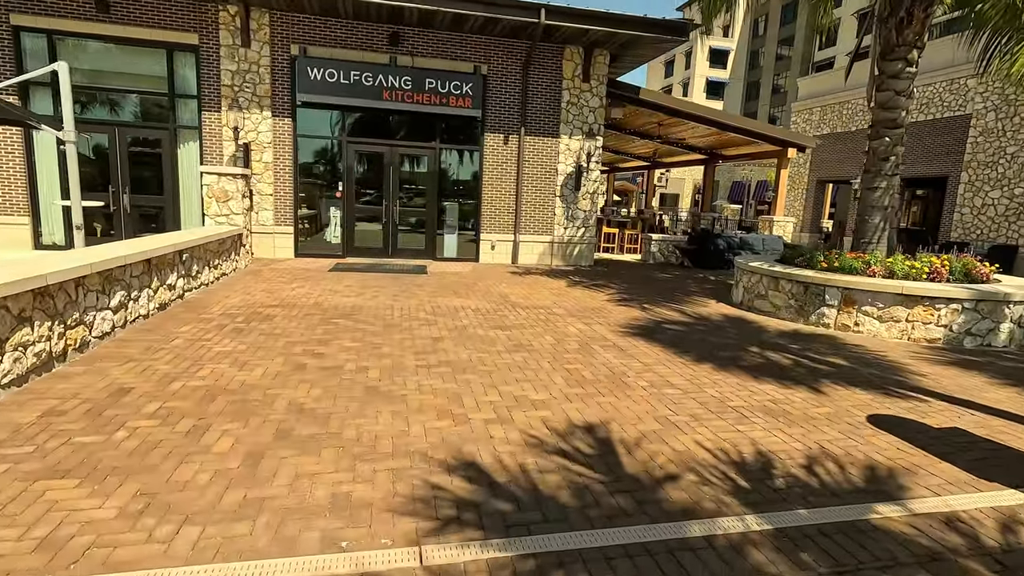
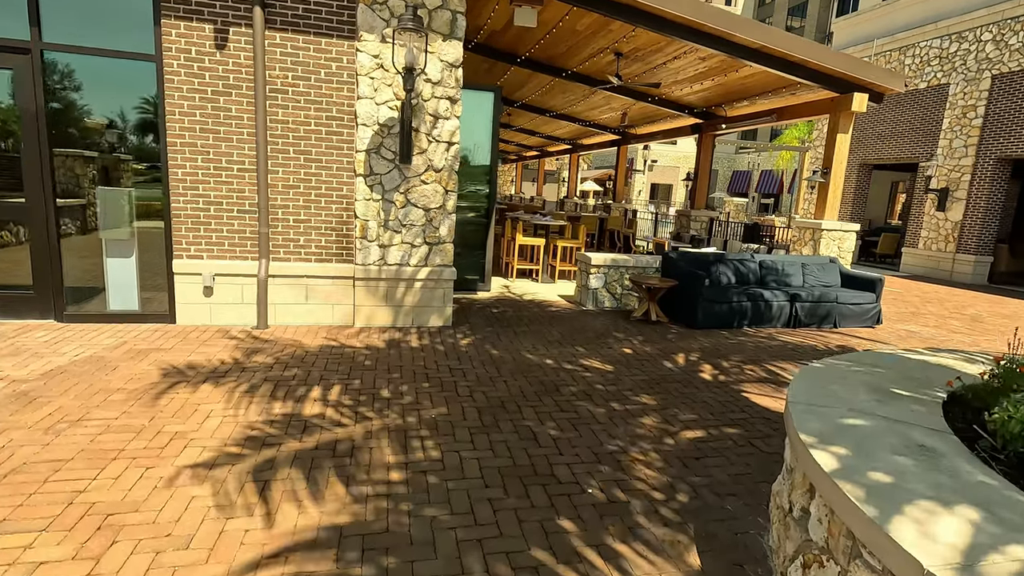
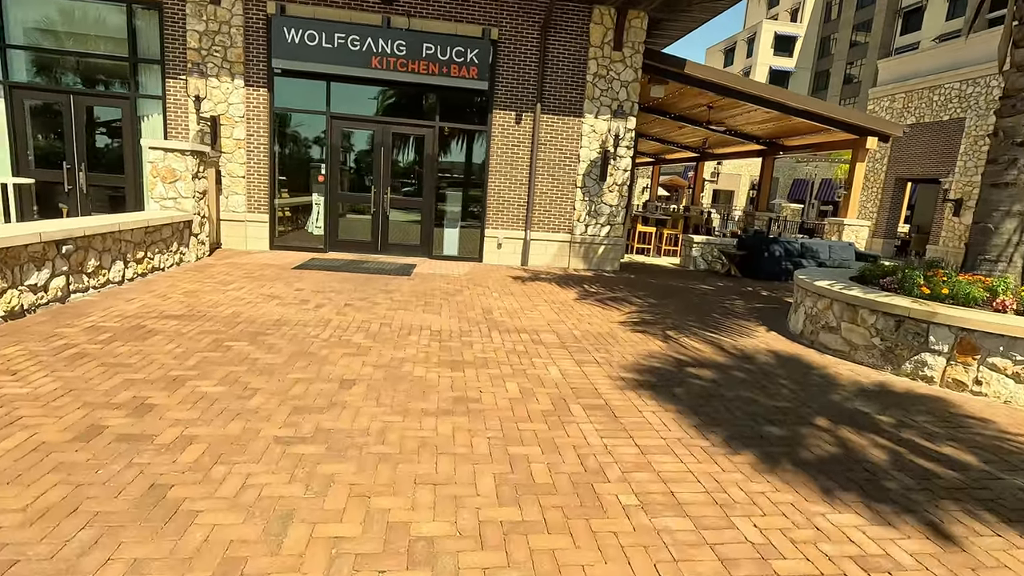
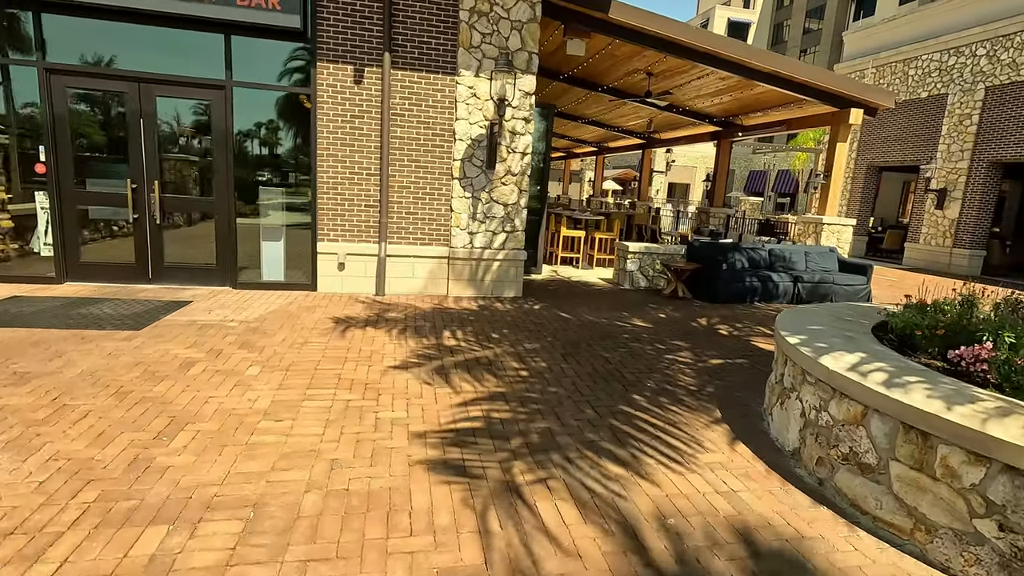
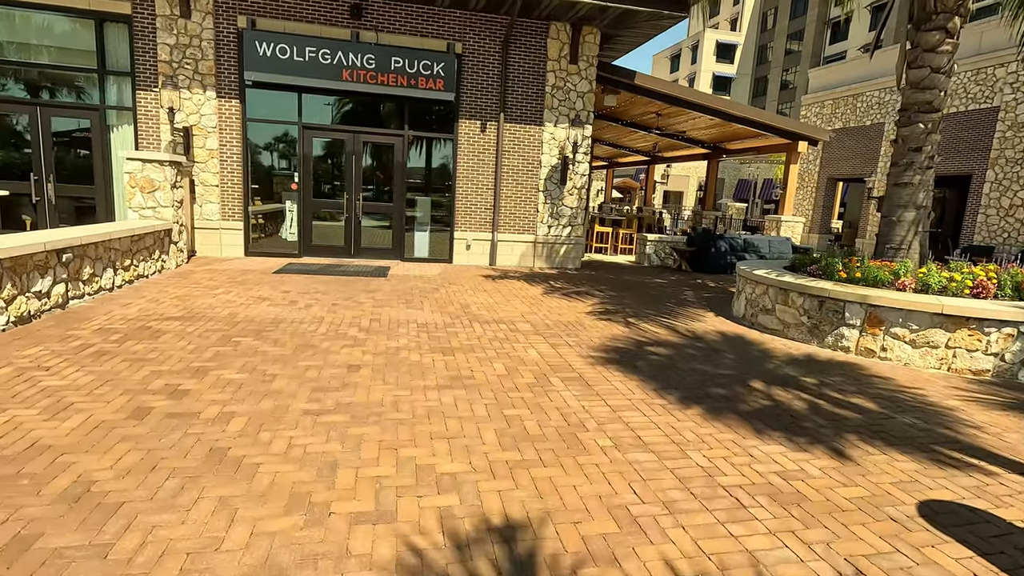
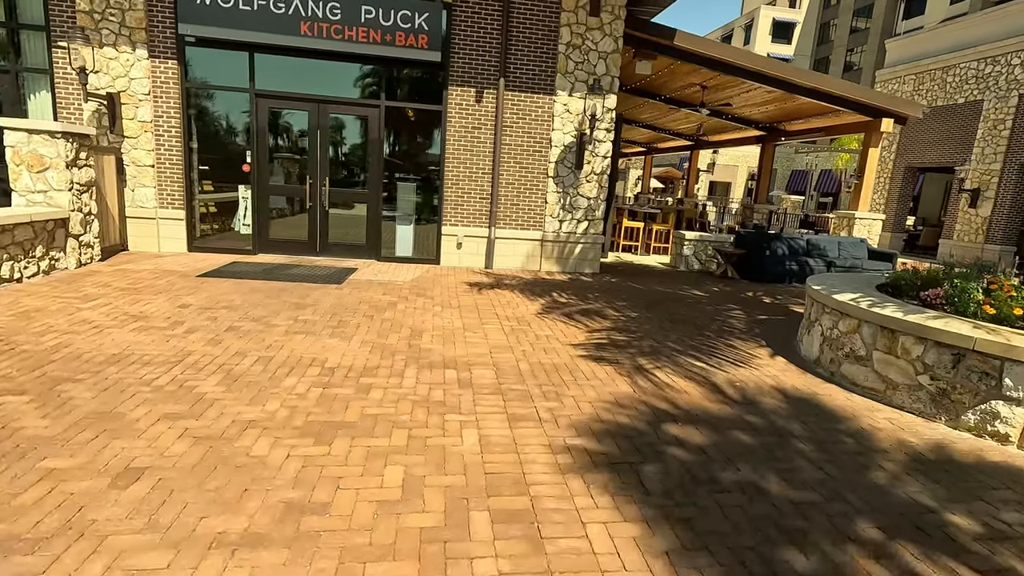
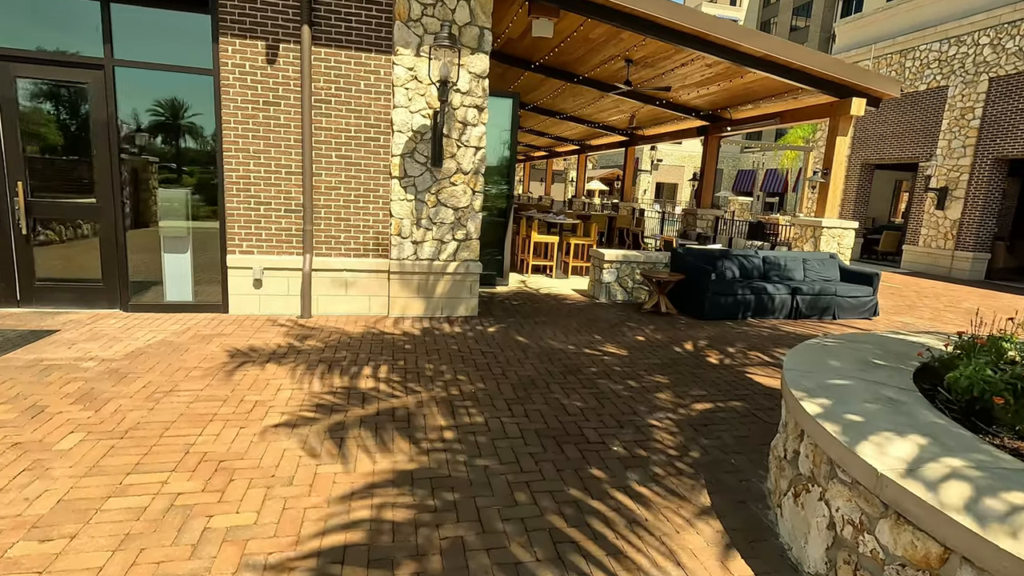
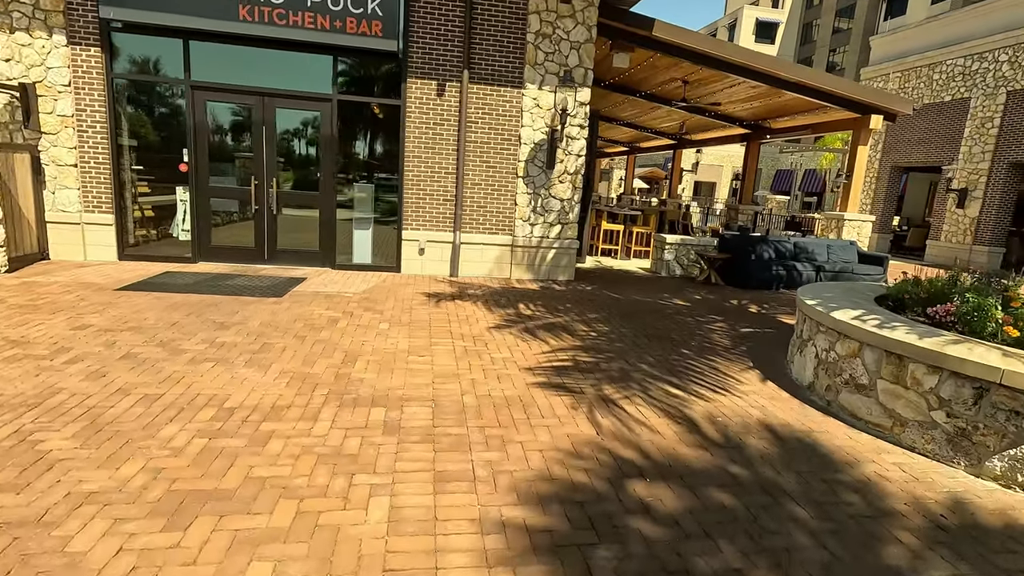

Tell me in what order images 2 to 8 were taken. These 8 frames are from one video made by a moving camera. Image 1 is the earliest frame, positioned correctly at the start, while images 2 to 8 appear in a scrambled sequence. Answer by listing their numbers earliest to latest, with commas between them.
5, 3, 6, 8, 4, 7, 2
